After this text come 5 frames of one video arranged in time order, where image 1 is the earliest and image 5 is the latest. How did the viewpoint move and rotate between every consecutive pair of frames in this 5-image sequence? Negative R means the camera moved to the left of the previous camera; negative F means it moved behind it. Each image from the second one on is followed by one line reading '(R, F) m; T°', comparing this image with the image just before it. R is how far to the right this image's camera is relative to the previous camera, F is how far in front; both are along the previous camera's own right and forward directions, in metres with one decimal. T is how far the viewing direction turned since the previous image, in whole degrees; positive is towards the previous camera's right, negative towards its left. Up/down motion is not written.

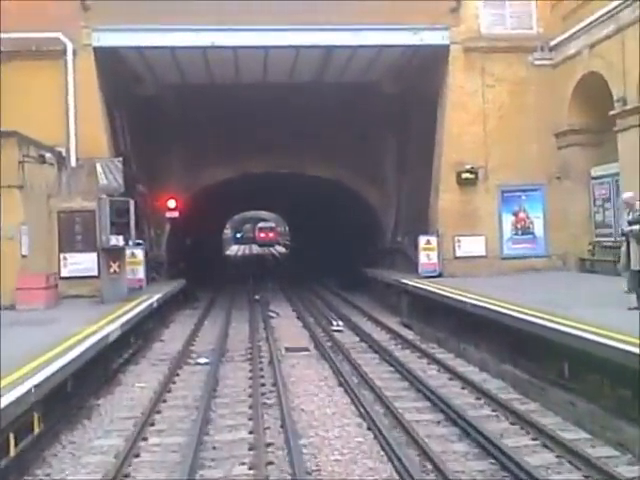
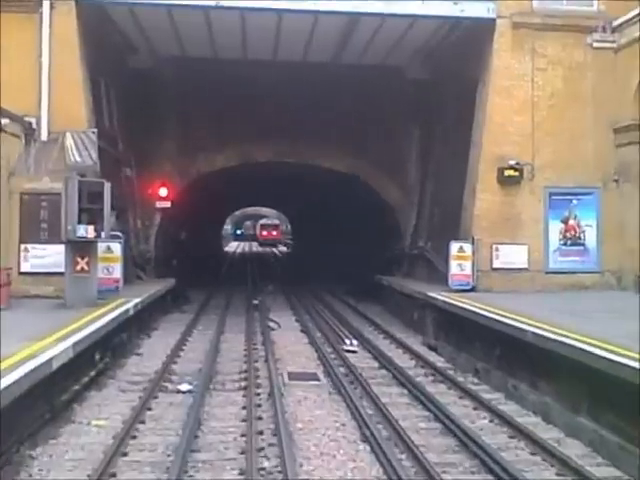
(-0.3, +3.1) m; 0°
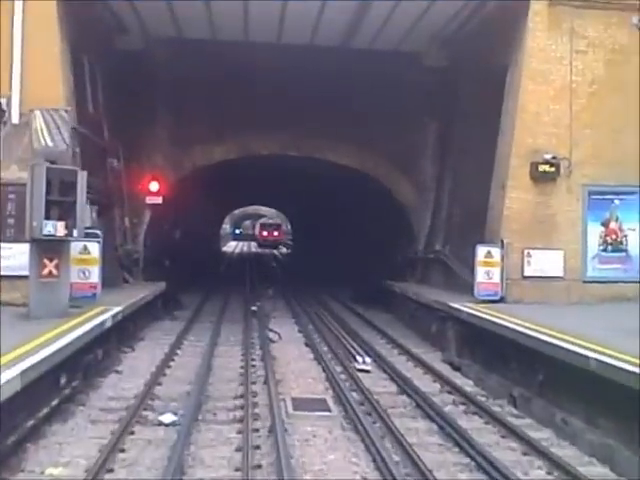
(-0.2, +2.0) m; 0°
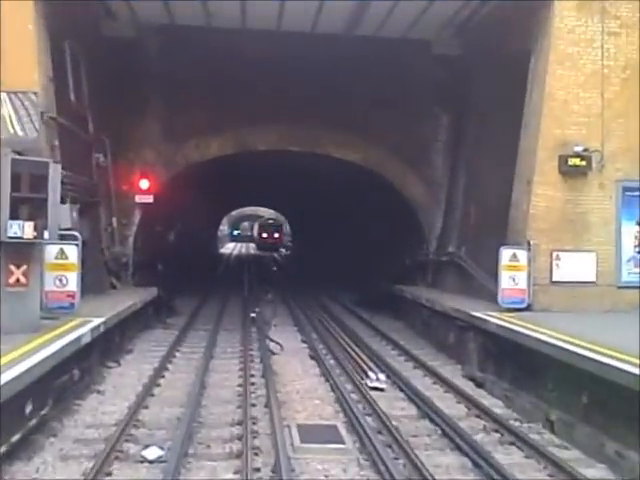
(-0.2, +1.5) m; 0°
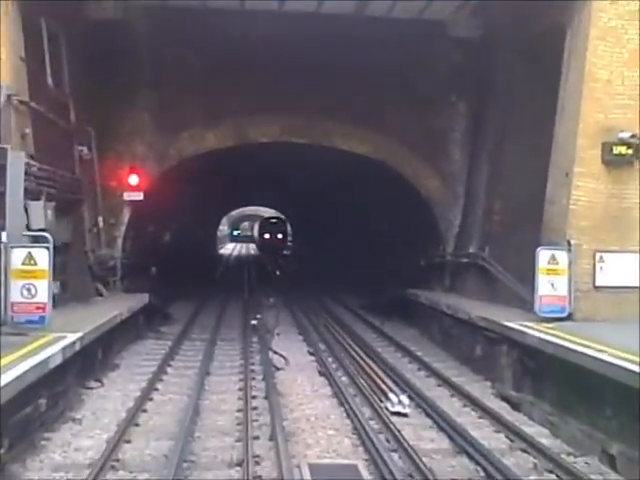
(-0.2, +1.7) m; 0°
